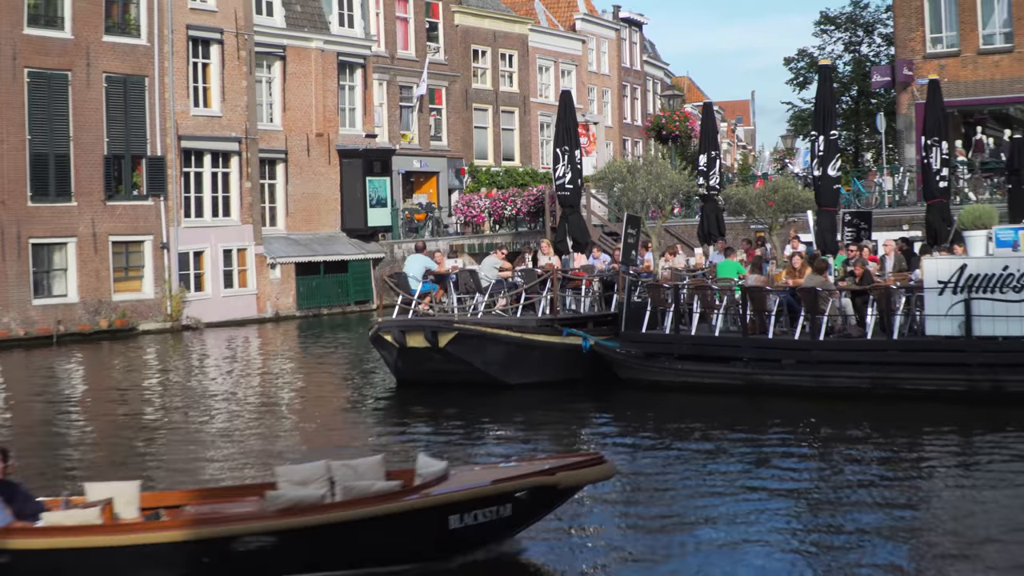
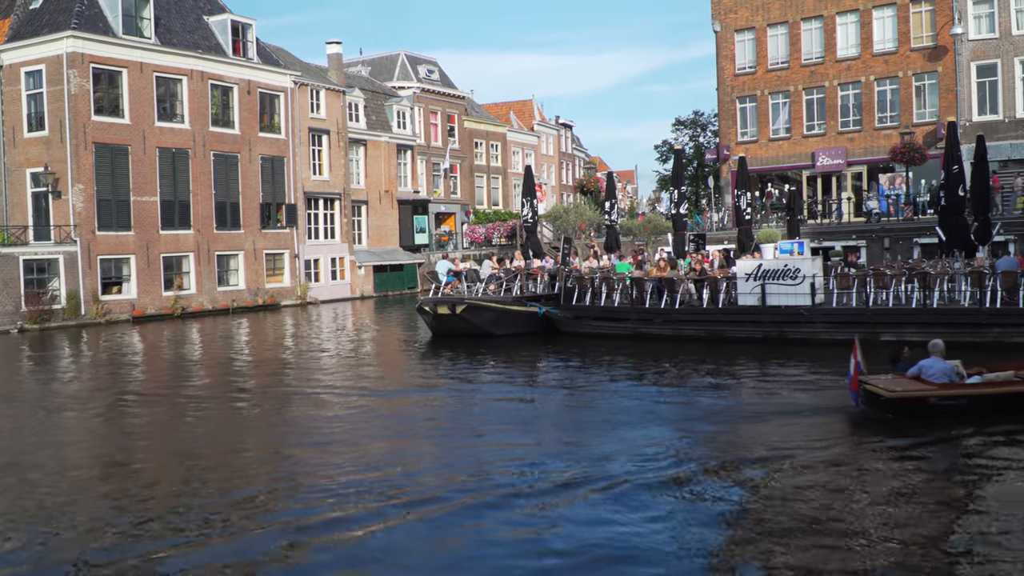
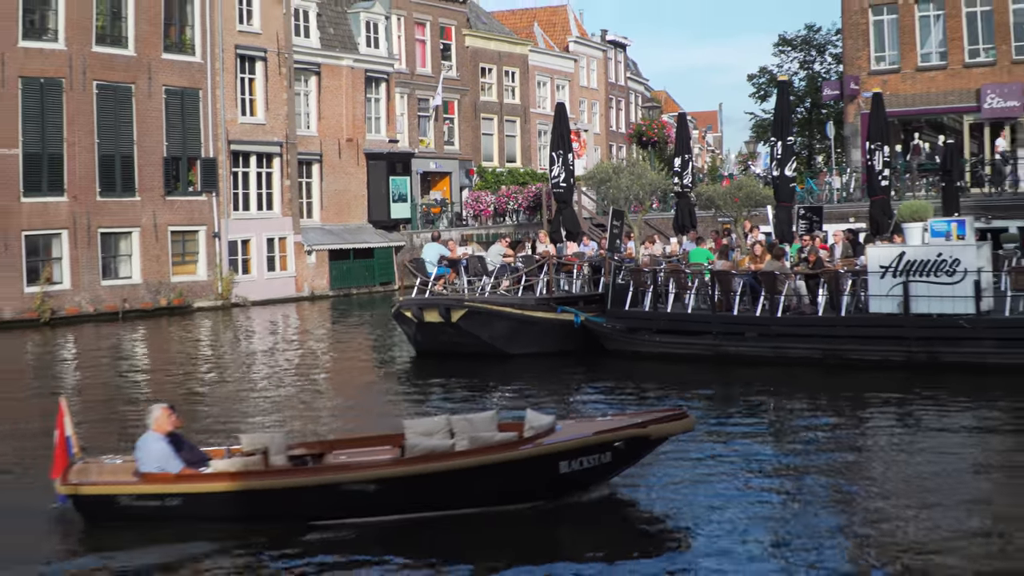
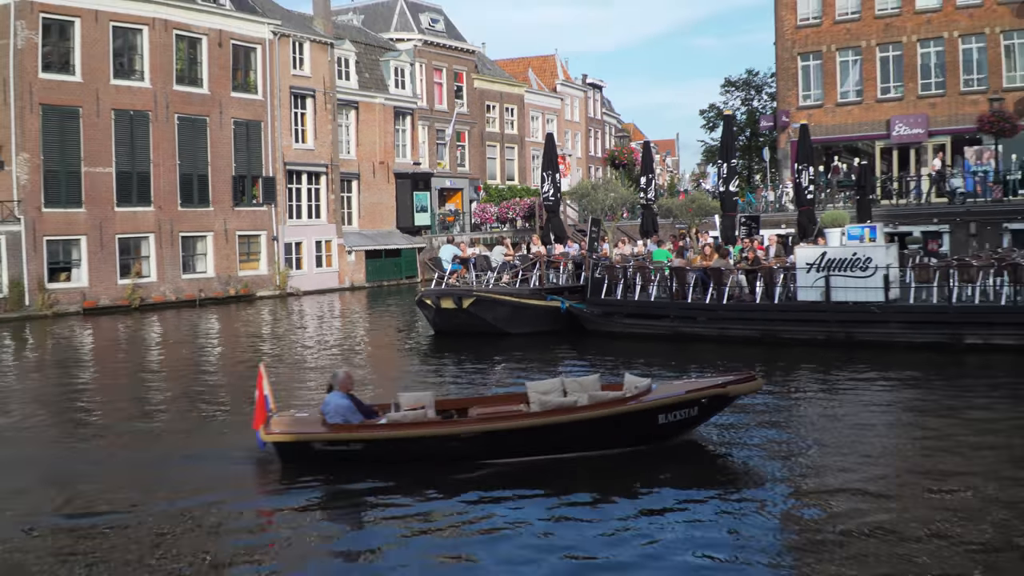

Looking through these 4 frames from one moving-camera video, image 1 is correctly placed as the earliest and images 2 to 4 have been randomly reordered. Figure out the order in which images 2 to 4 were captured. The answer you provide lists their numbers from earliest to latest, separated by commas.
3, 4, 2
